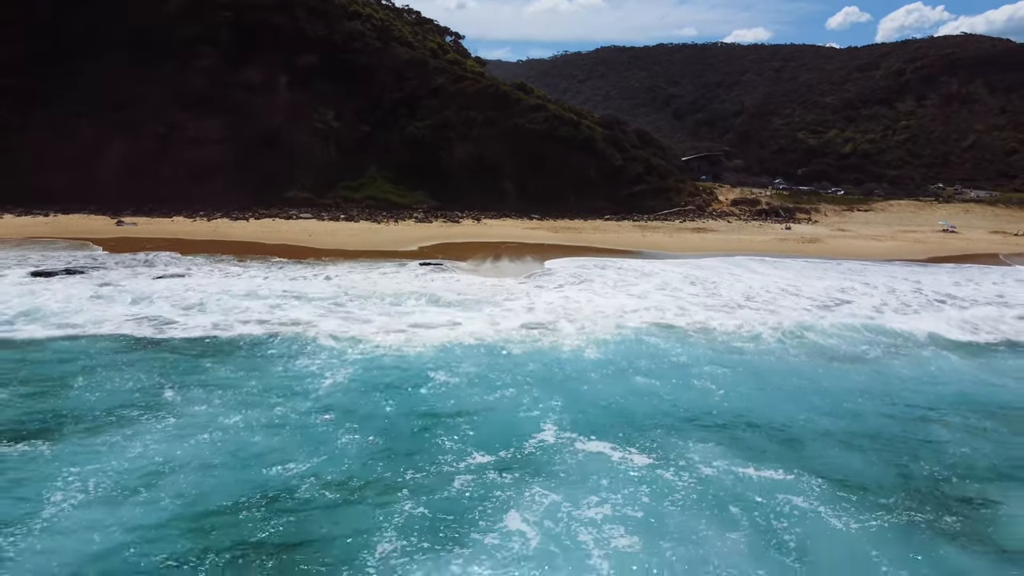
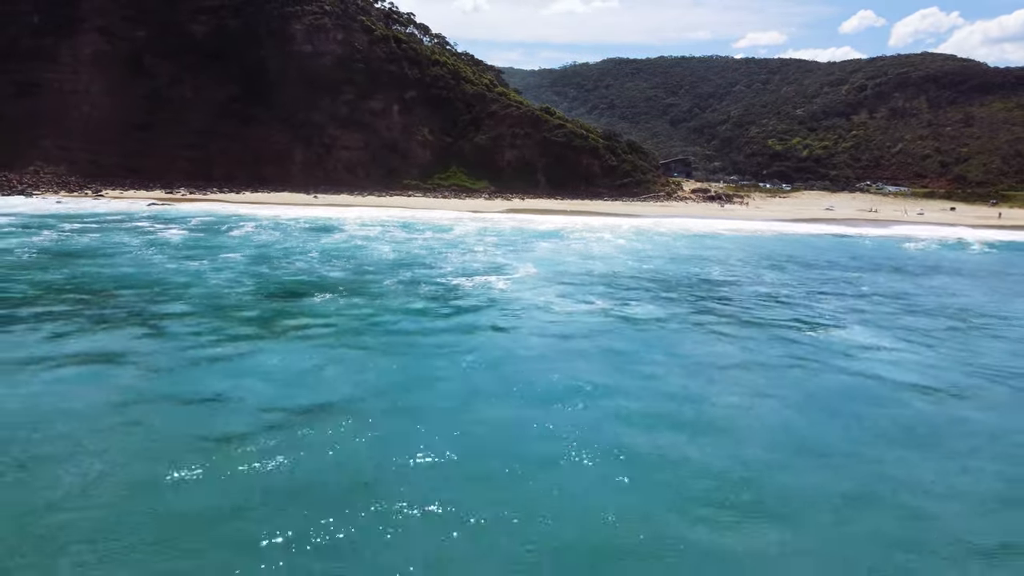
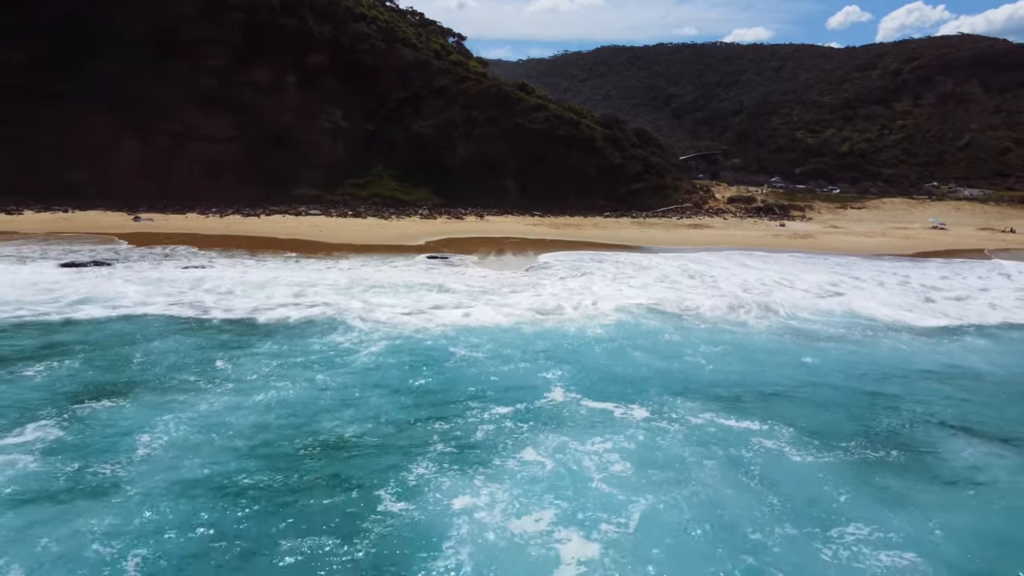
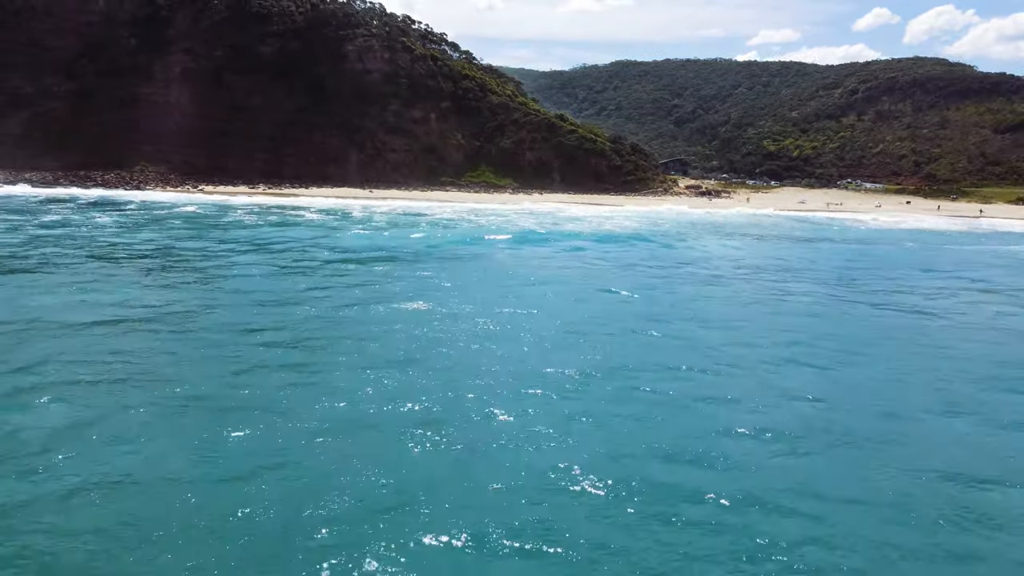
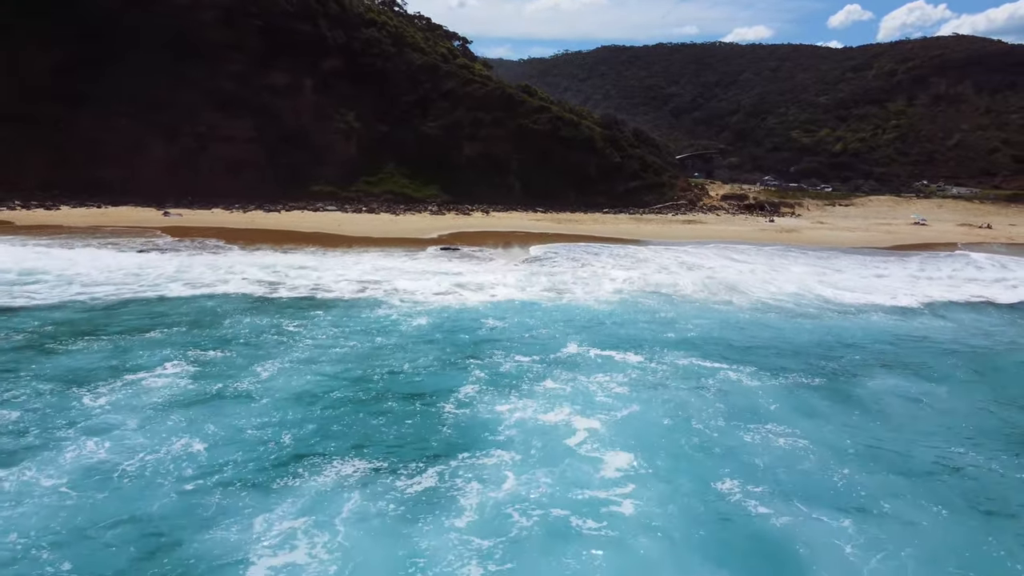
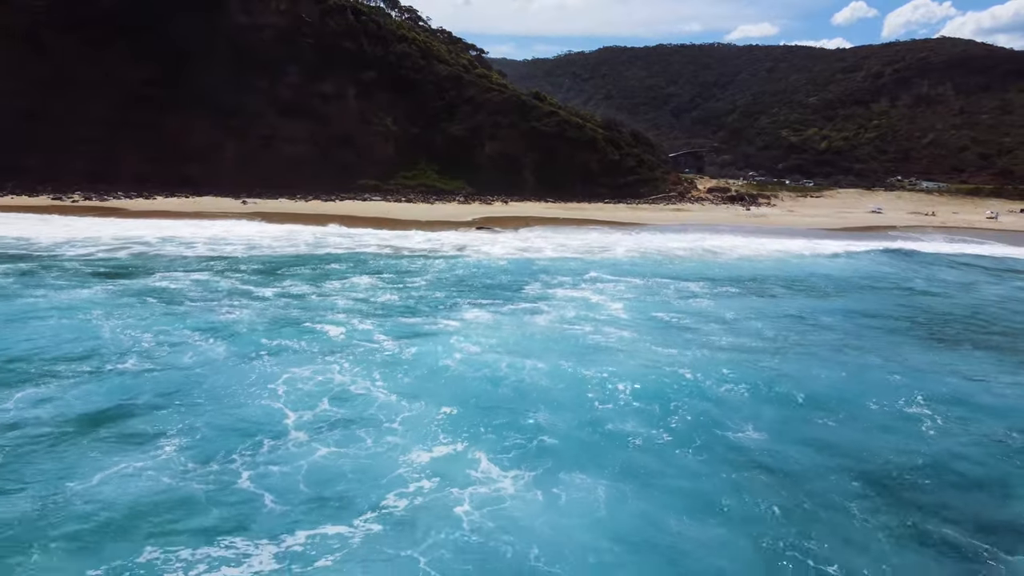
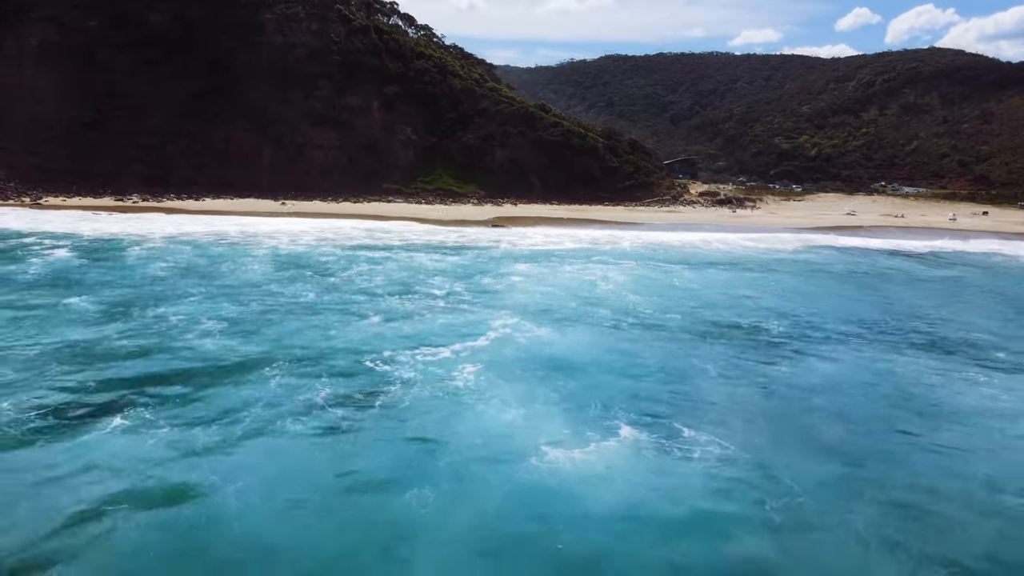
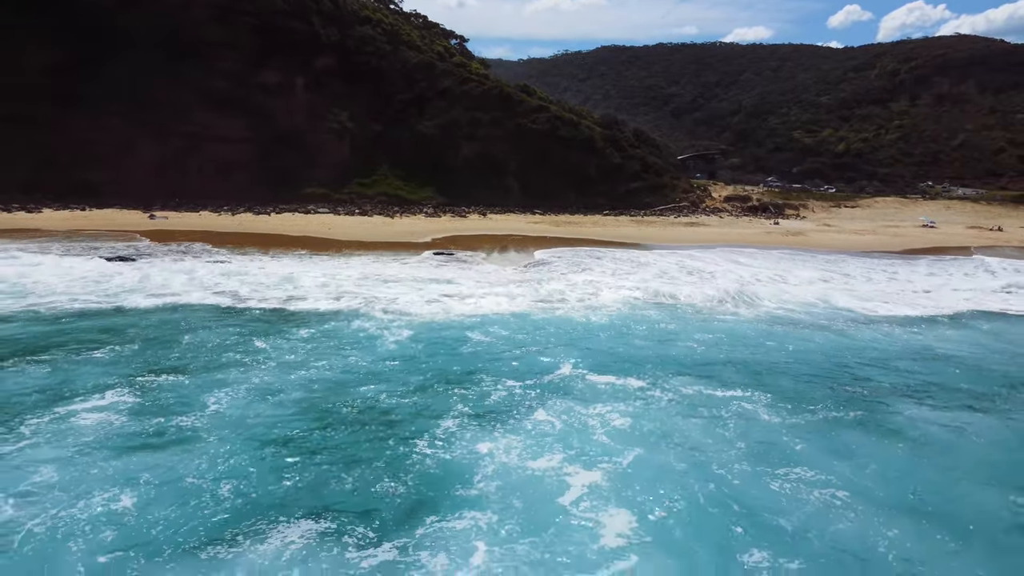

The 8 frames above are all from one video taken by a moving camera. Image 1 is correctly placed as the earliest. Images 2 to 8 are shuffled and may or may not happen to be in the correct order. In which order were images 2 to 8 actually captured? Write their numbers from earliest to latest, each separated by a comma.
3, 8, 5, 6, 7, 2, 4
